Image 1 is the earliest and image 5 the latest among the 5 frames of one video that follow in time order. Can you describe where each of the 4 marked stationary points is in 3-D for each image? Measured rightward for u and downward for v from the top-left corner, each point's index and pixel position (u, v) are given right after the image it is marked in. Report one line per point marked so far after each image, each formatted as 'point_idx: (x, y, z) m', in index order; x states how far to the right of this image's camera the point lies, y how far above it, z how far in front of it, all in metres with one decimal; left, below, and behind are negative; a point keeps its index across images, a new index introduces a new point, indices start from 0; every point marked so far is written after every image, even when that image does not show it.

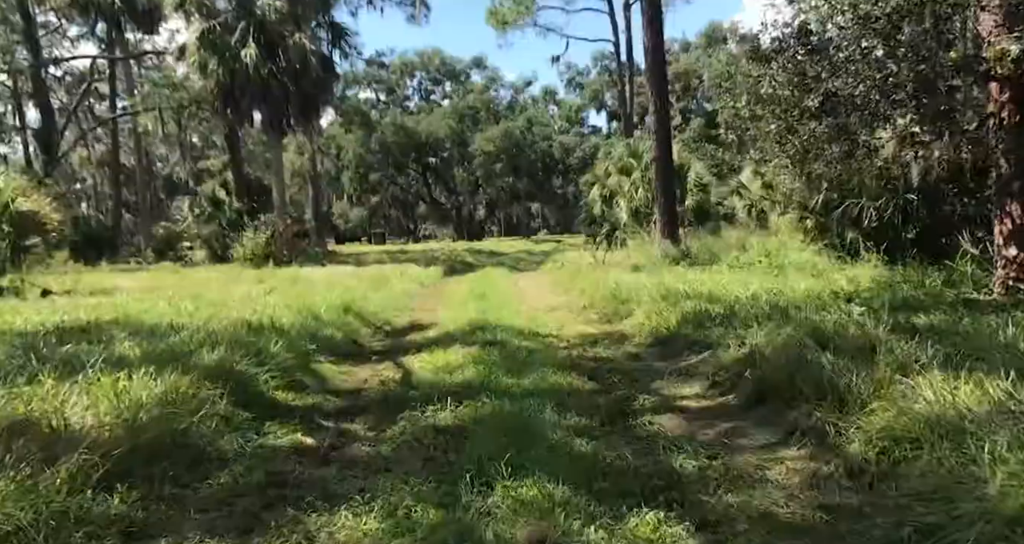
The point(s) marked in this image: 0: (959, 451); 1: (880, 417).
0: (+1.9, -0.7, +3.5) m
1: (+1.8, -0.7, +4.1) m
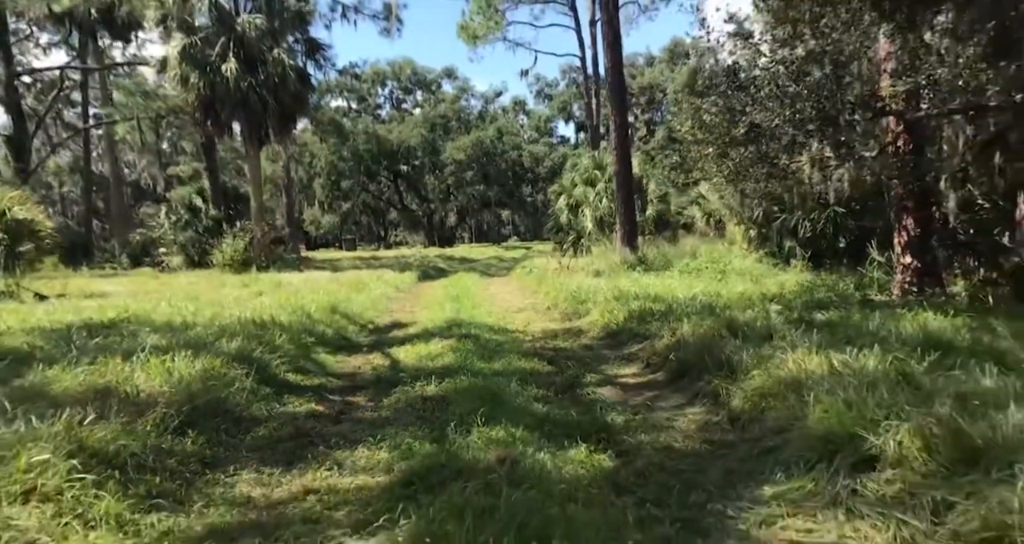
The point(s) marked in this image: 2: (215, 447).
0: (+1.7, -0.7, +5.0) m
1: (+1.6, -0.7, +5.6) m
2: (-1.8, -1.1, +5.3) m
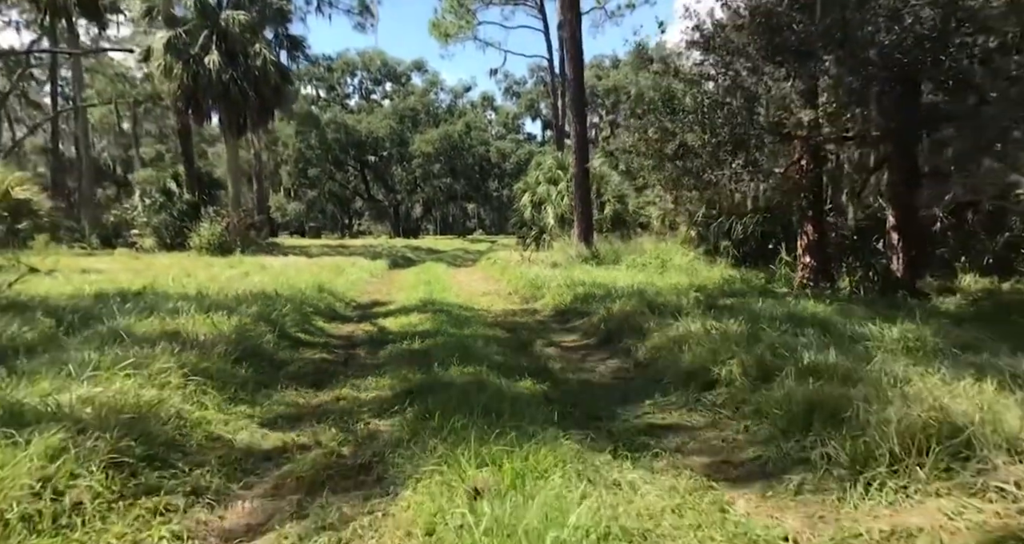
0: (+1.4, -0.6, +7.1) m
1: (+1.3, -0.6, +7.7) m
2: (-2.1, -0.9, +7.3) m
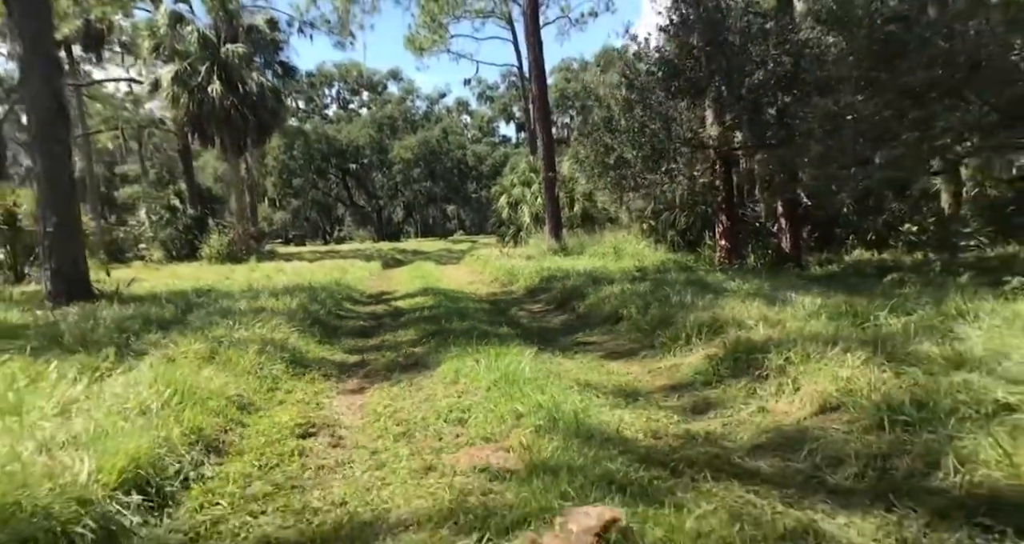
0: (+1.2, -0.4, +10.8) m
1: (+1.1, -0.4, +11.4) m
2: (-2.3, -0.8, +10.9) m
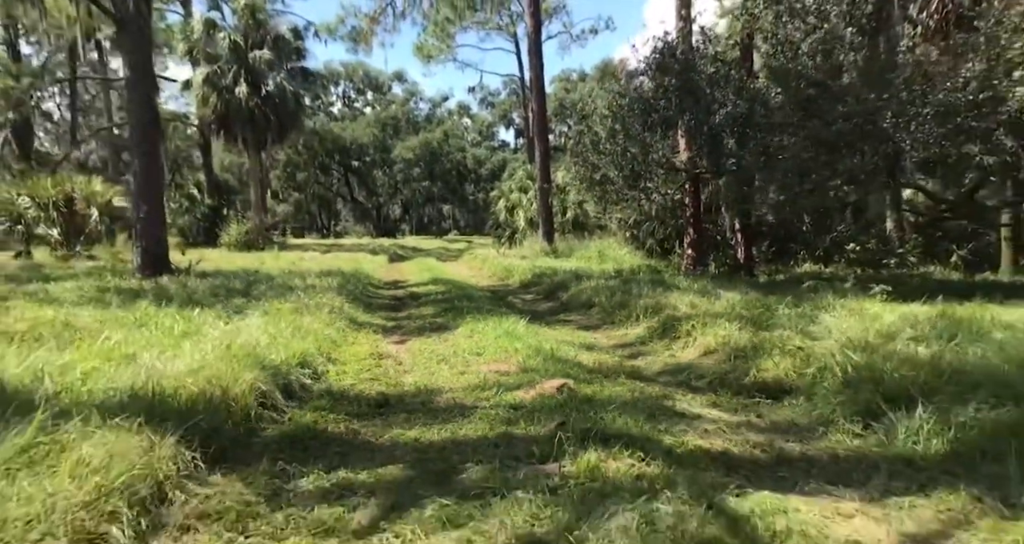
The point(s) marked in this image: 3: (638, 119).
0: (+1.2, -0.3, +13.7) m
1: (+1.0, -0.3, +14.3) m
2: (-2.4, -0.6, +13.7) m
3: (+2.6, +3.2, +17.6) m
